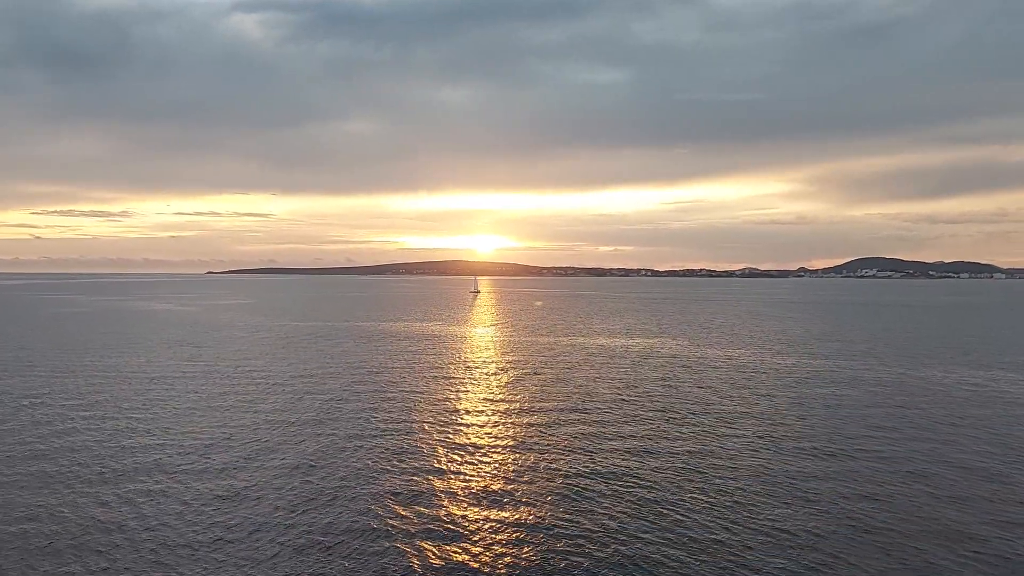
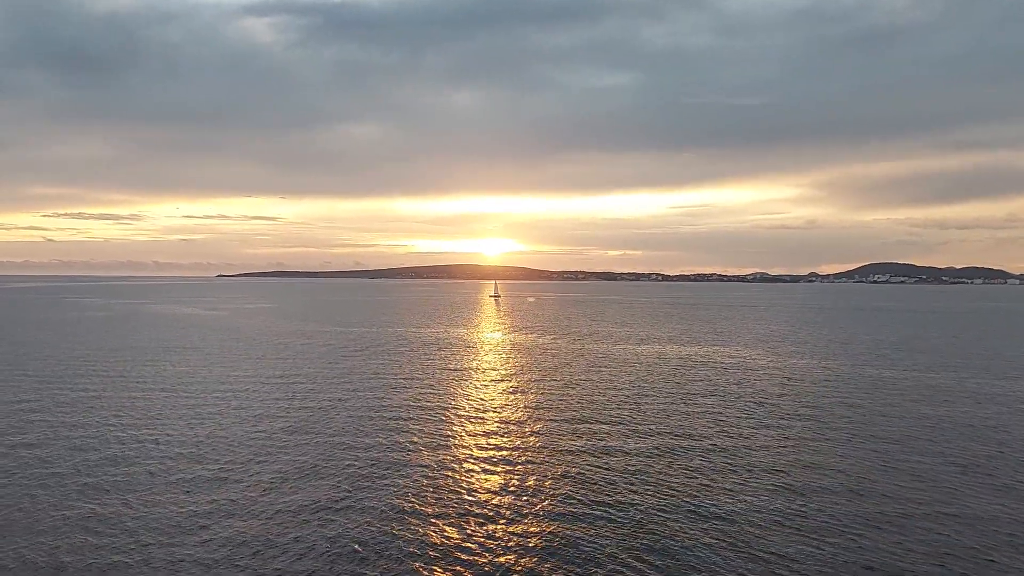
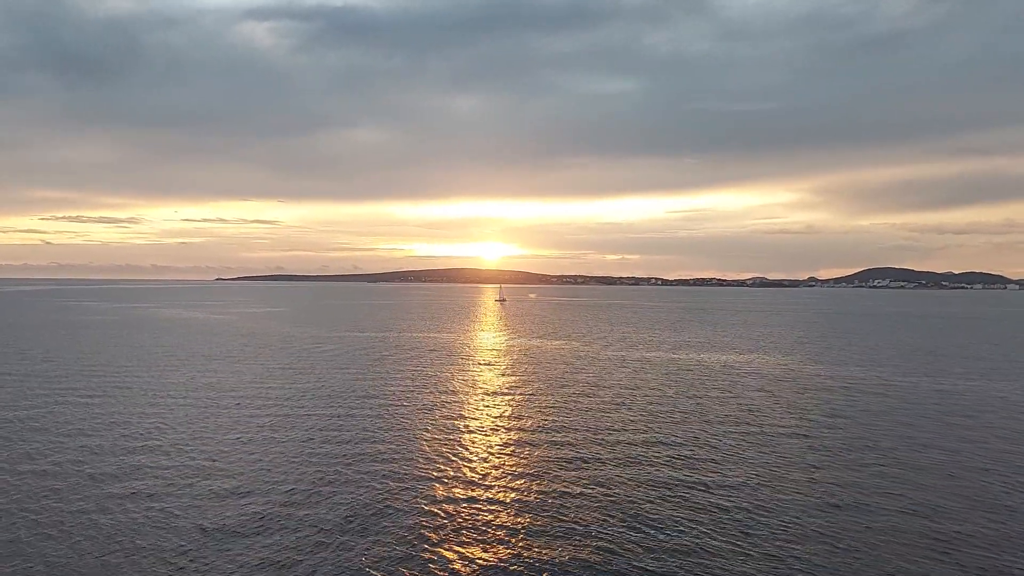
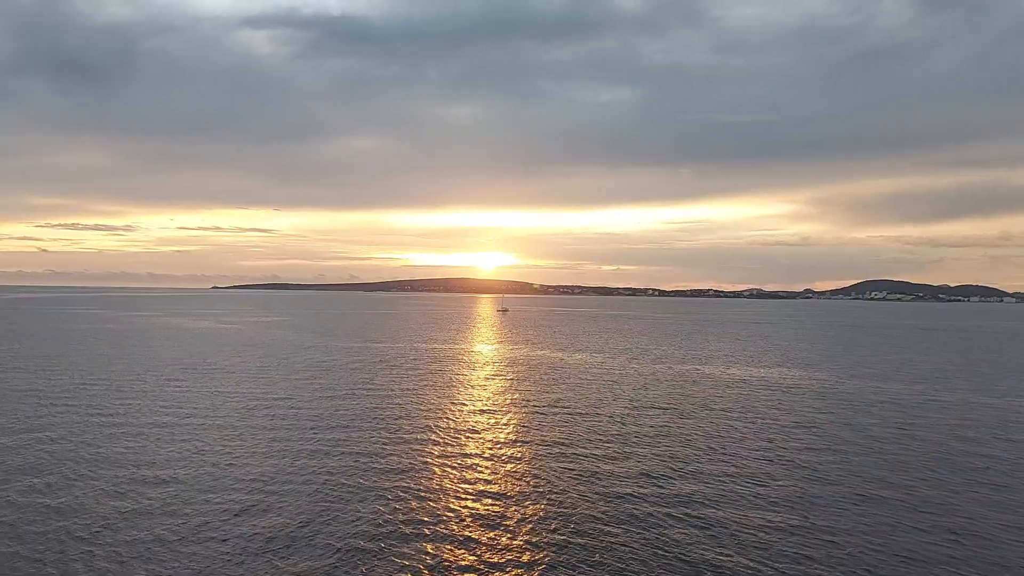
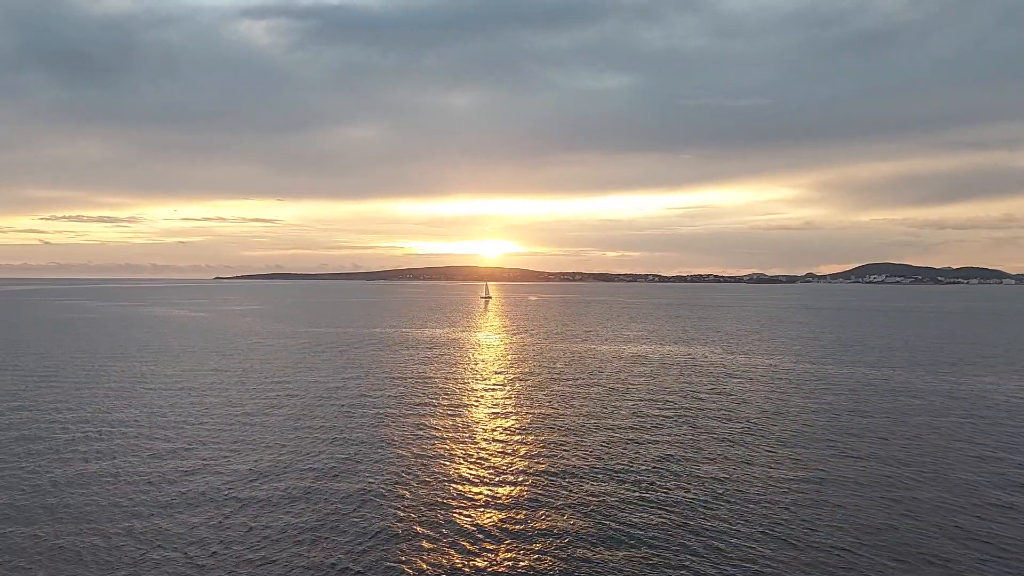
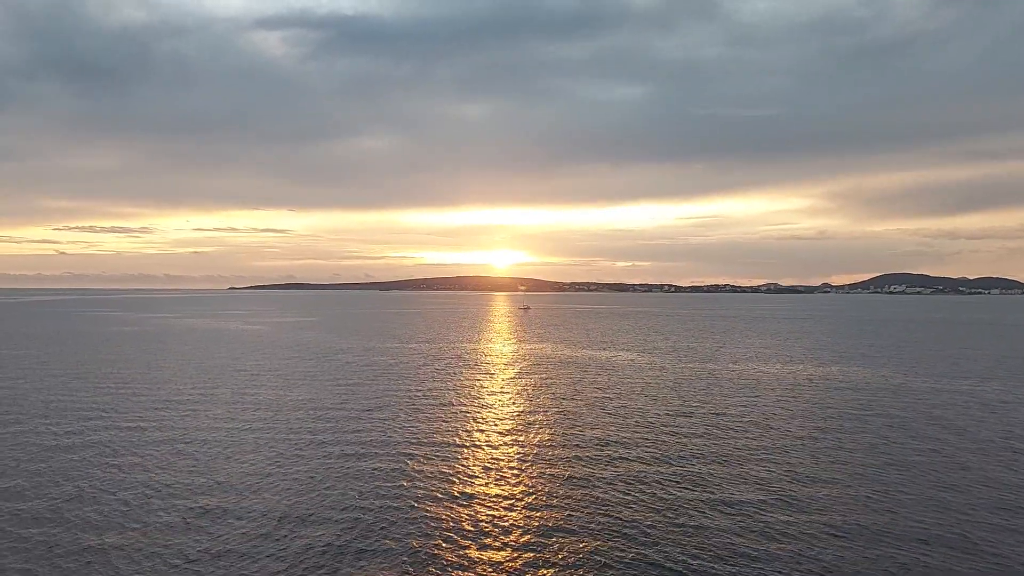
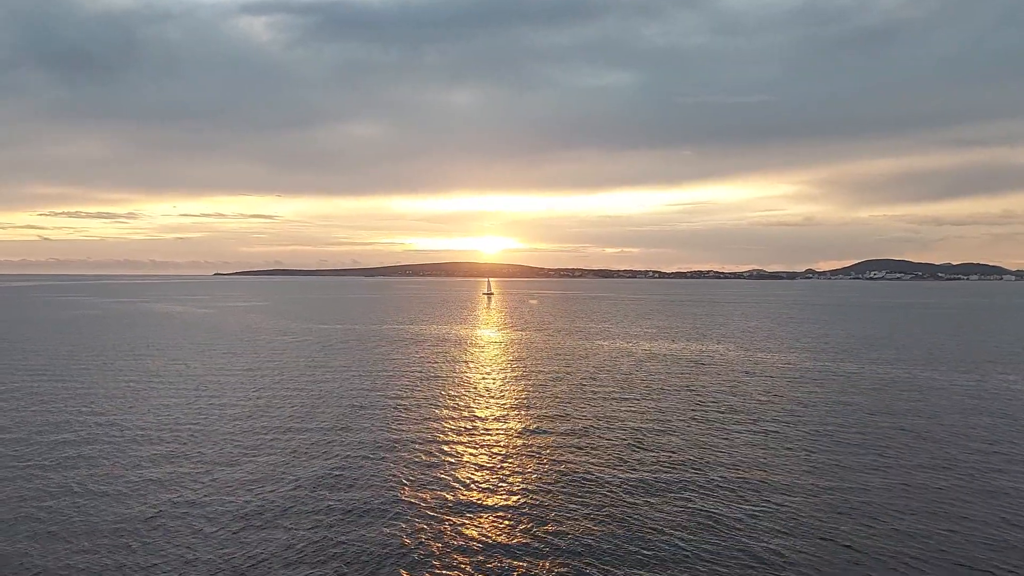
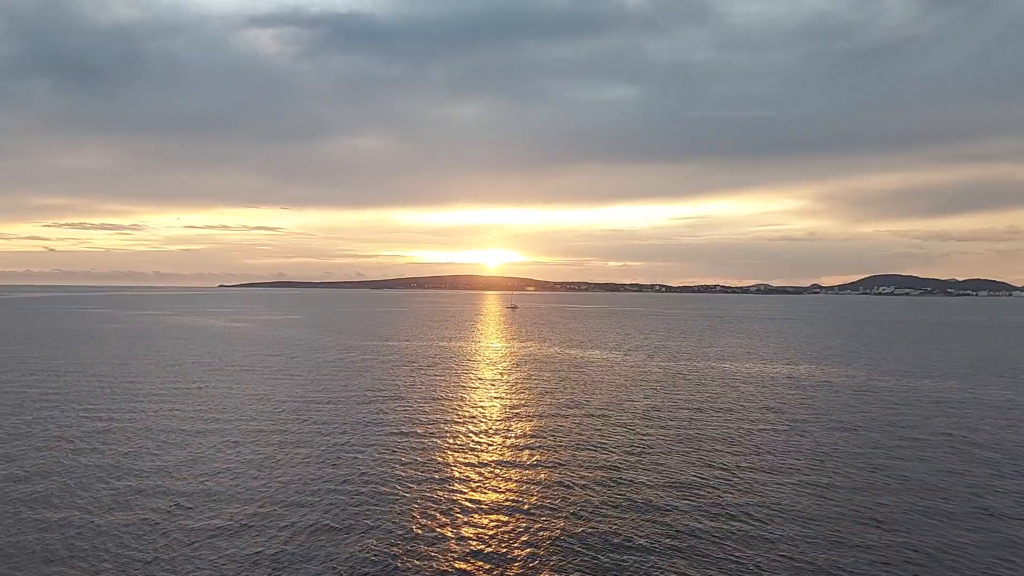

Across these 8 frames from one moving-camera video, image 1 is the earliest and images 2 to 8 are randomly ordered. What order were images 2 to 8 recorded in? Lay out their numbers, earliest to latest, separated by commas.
5, 7, 2, 3, 4, 8, 6
